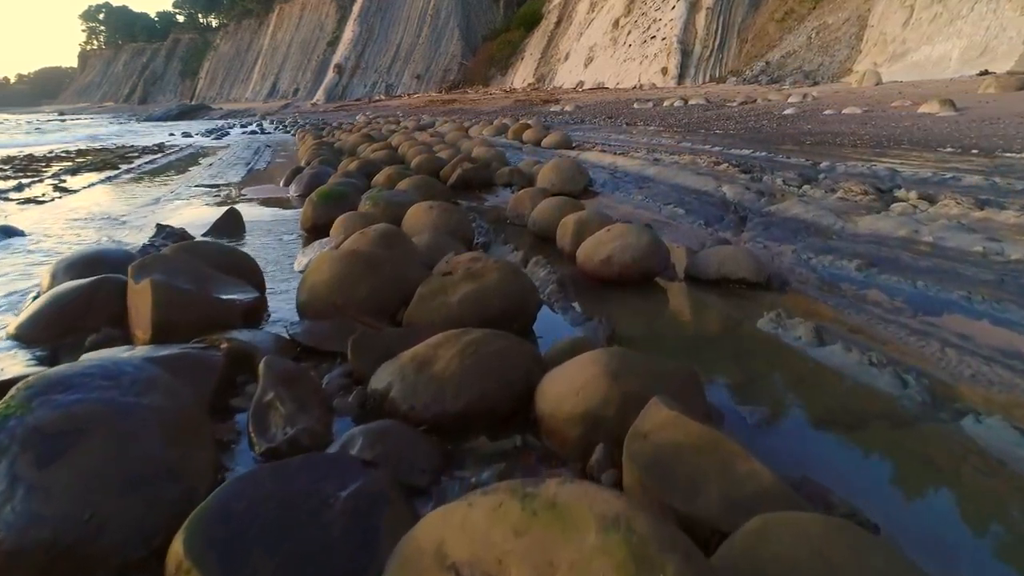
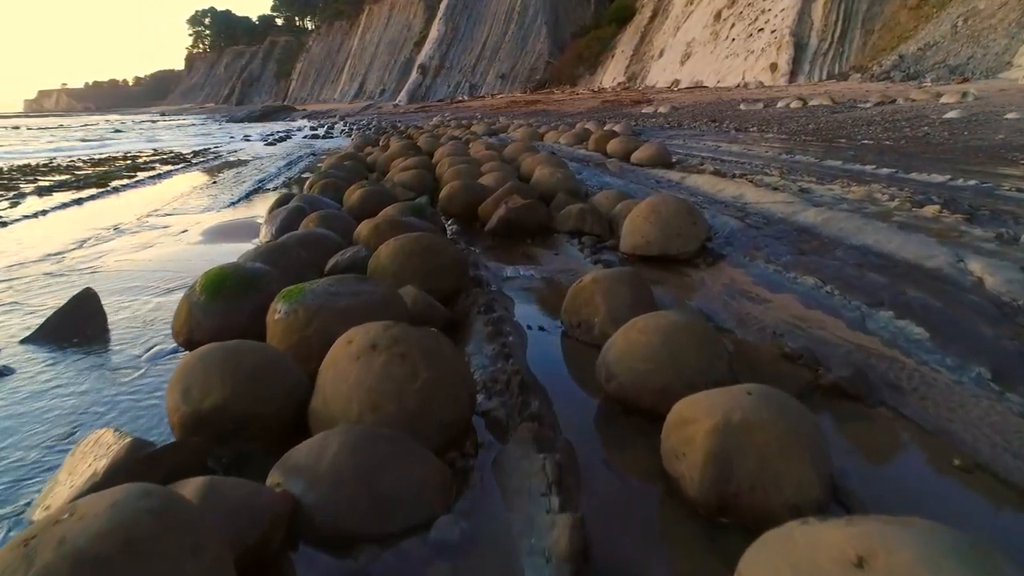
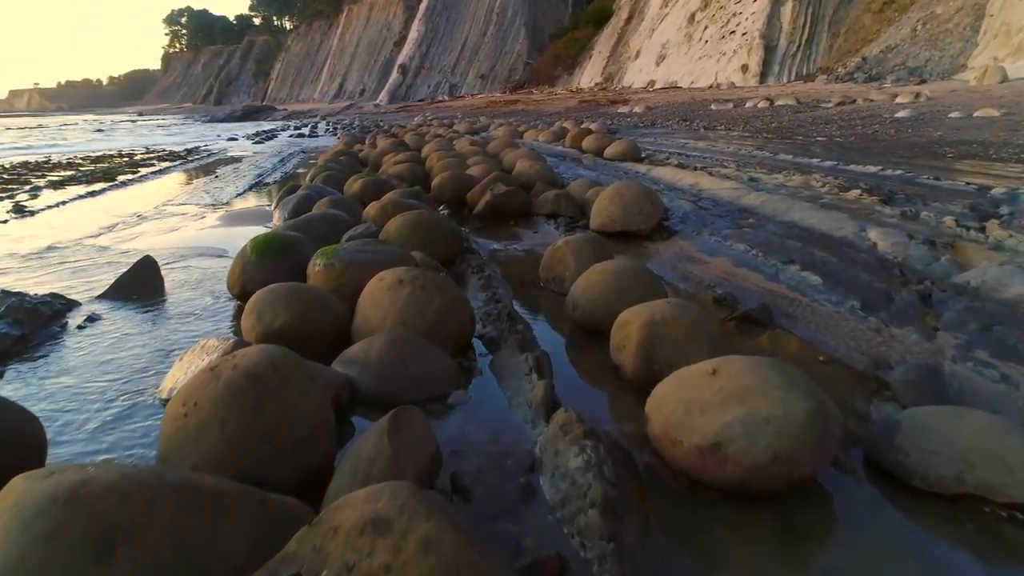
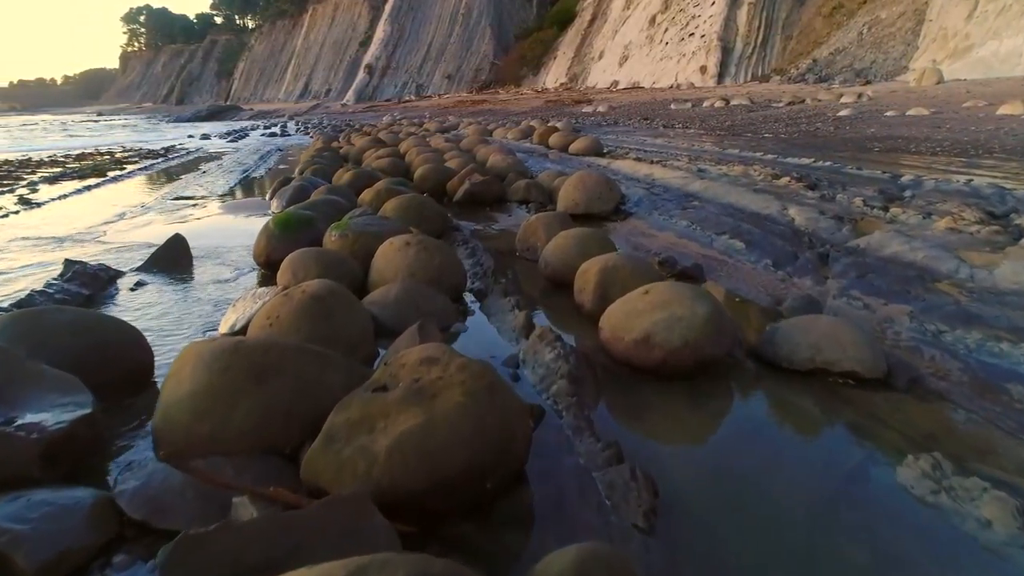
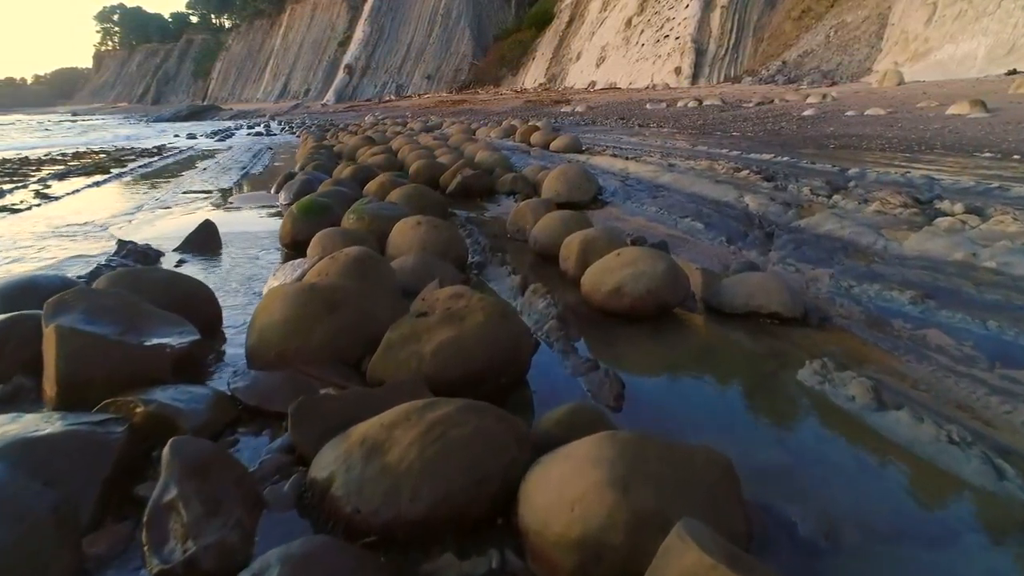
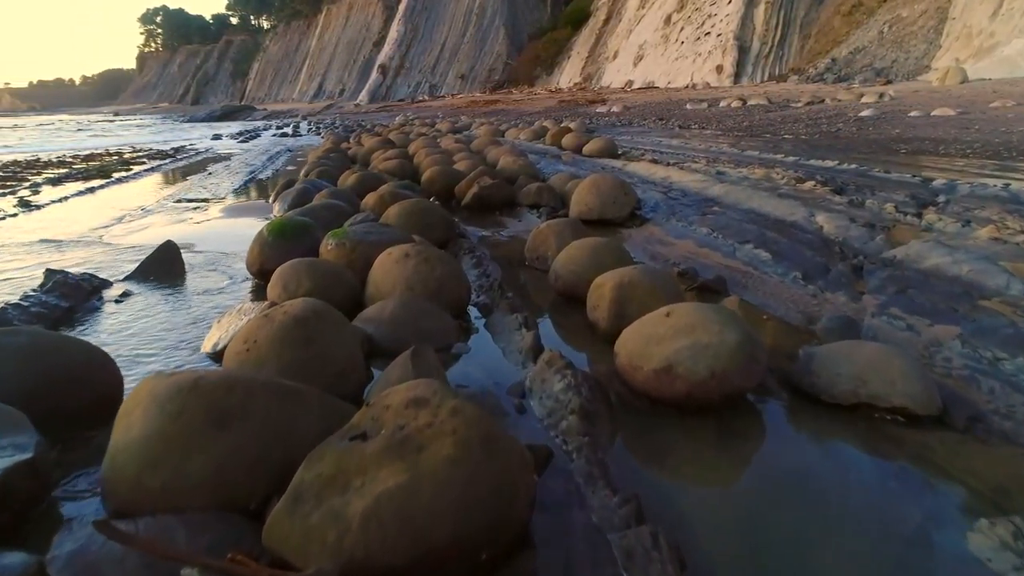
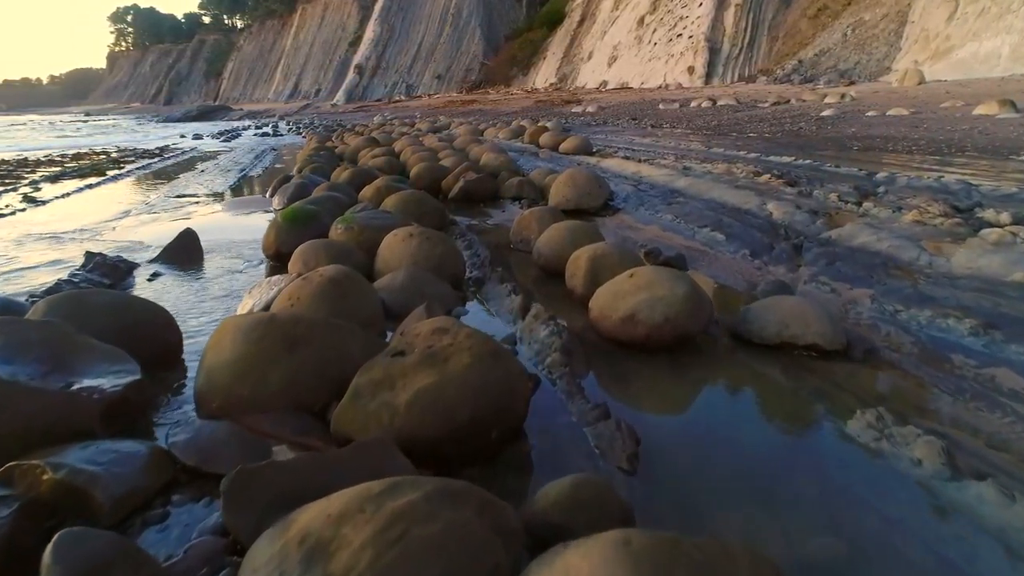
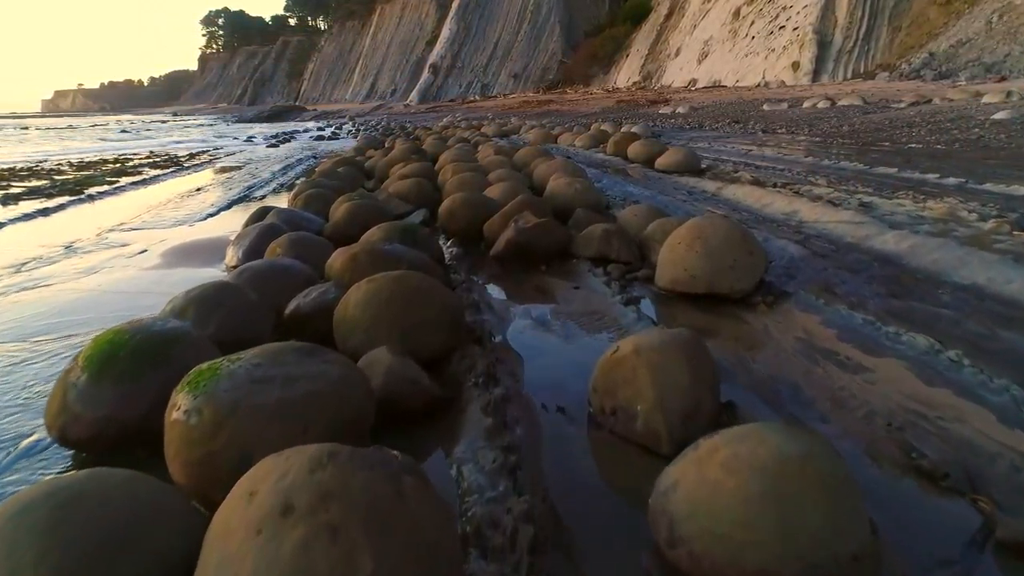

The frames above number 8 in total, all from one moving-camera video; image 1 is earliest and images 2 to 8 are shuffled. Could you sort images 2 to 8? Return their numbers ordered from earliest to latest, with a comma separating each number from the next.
5, 7, 4, 6, 3, 2, 8
